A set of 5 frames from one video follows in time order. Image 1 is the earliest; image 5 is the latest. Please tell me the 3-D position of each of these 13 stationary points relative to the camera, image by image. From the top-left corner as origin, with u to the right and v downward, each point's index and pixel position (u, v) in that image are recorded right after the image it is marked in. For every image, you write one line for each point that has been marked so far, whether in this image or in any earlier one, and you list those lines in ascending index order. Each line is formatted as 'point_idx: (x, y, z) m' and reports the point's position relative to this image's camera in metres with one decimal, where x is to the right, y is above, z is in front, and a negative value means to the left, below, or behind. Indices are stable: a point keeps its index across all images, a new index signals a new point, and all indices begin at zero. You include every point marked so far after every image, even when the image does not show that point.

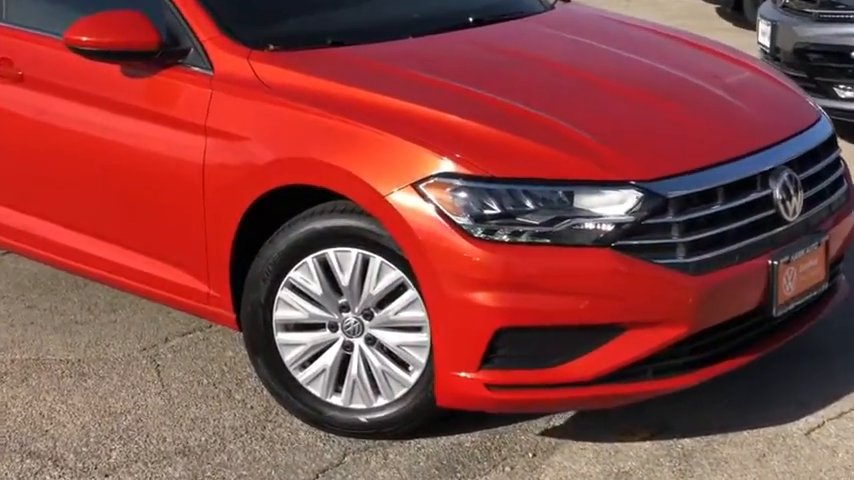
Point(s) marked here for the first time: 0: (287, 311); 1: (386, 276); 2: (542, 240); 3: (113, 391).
0: (-0.4, -0.2, +3.9) m
1: (-0.1, -0.1, +3.7) m
2: (+0.3, 0.0, +3.5) m
3: (-1.1, -0.5, +4.3) m
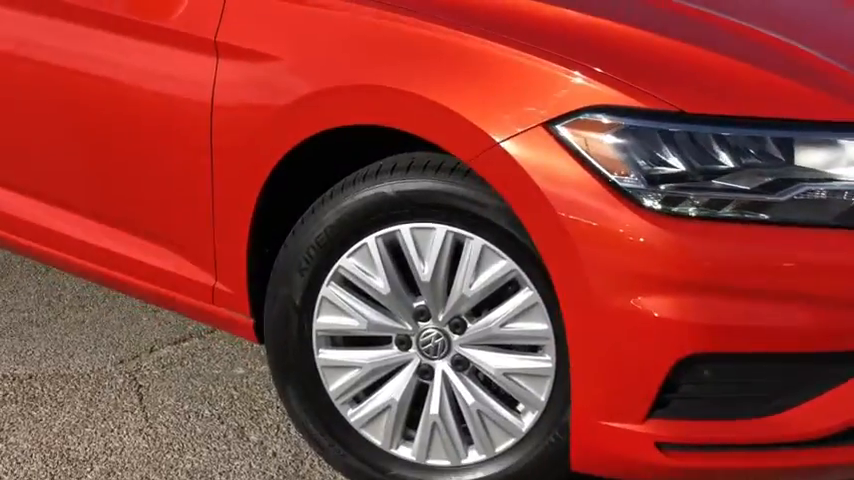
0: (-0.2, -0.2, +2.6) m
1: (+0.1, -0.1, +2.5) m
2: (+0.6, 0.0, +2.2) m
3: (-0.9, -0.5, +3.0) m
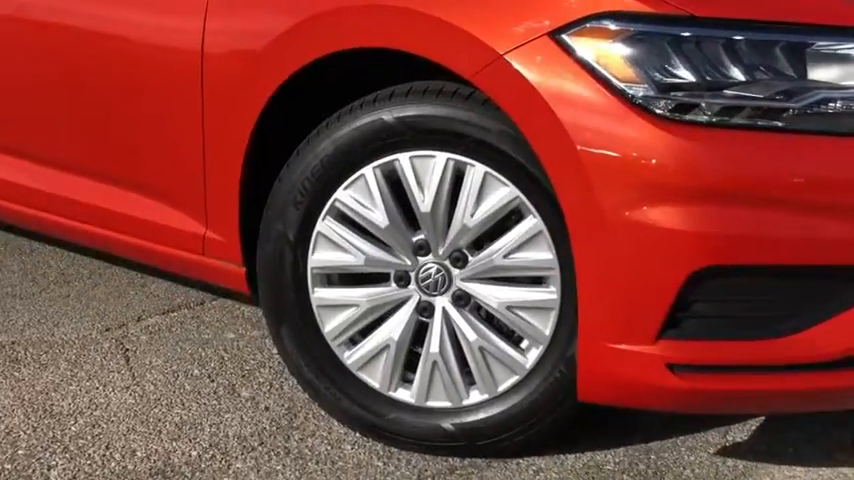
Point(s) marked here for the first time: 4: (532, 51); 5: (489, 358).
0: (-0.2, 0.0, +2.5) m
1: (+0.1, +0.1, +2.4) m
2: (+0.6, +0.2, +2.1) m
3: (-0.9, -0.3, +2.9) m
4: (+0.2, +0.3, +2.2) m
5: (+0.1, -0.2, +2.4) m
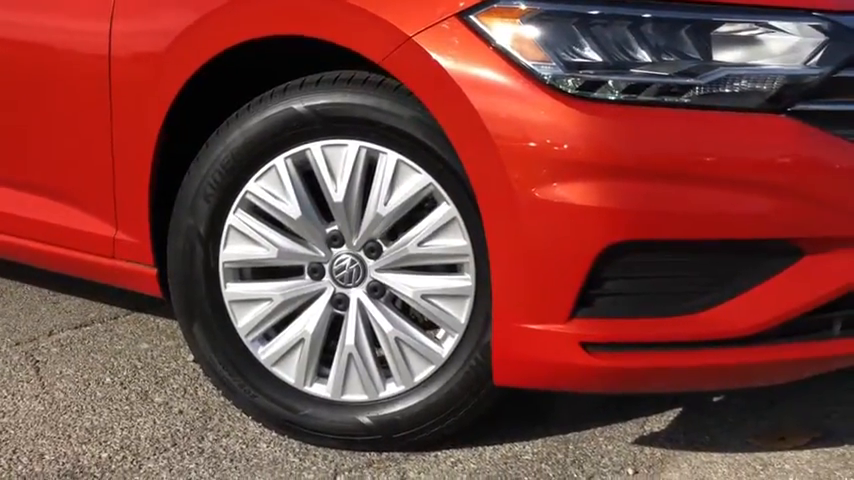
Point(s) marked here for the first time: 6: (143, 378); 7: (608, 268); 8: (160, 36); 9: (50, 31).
0: (-0.4, 0.0, +2.5) m
1: (0.0, +0.1, +2.4) m
2: (+0.4, +0.2, +2.1) m
3: (-1.1, -0.4, +2.8) m
4: (0.0, +0.4, +2.2) m
5: (0.0, -0.2, +2.4) m
6: (-0.7, -0.3, +2.9) m
7: (+0.3, -0.1, +2.2) m
8: (-0.5, +0.4, +2.5) m
9: (-0.8, +0.5, +2.7) m
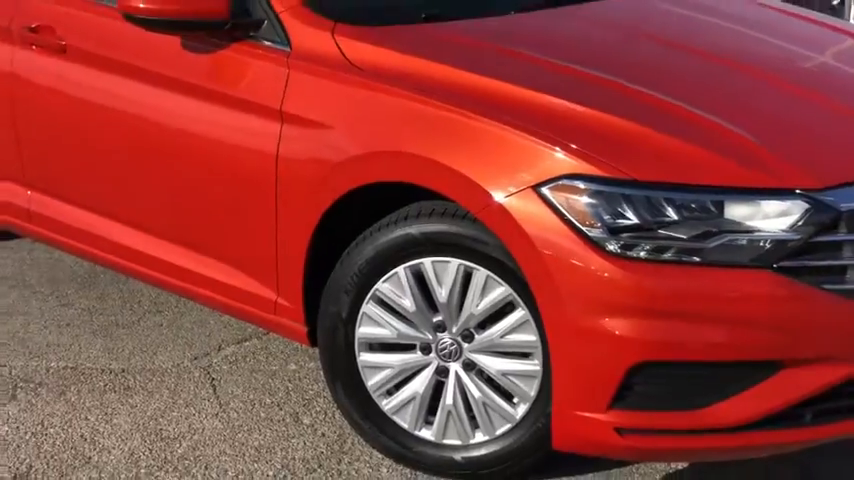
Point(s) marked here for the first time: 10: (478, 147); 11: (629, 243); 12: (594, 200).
0: (-0.1, -0.2, +3.4) m
1: (+0.2, -0.1, +3.2) m
2: (+0.6, 0.0, +2.9) m
3: (-0.8, -0.5, +3.8) m
4: (+0.2, +0.1, +3.0) m
5: (+0.2, -0.5, +3.3) m
6: (-0.4, -0.5, +3.9) m
7: (+0.5, -0.3, +3.0) m
8: (-0.3, +0.2, +3.4) m
9: (-0.6, +0.3, +3.6) m
10: (+0.1, +0.2, +3.1) m
11: (+0.5, 0.0, +2.9) m
12: (+0.4, +0.1, +3.0) m
